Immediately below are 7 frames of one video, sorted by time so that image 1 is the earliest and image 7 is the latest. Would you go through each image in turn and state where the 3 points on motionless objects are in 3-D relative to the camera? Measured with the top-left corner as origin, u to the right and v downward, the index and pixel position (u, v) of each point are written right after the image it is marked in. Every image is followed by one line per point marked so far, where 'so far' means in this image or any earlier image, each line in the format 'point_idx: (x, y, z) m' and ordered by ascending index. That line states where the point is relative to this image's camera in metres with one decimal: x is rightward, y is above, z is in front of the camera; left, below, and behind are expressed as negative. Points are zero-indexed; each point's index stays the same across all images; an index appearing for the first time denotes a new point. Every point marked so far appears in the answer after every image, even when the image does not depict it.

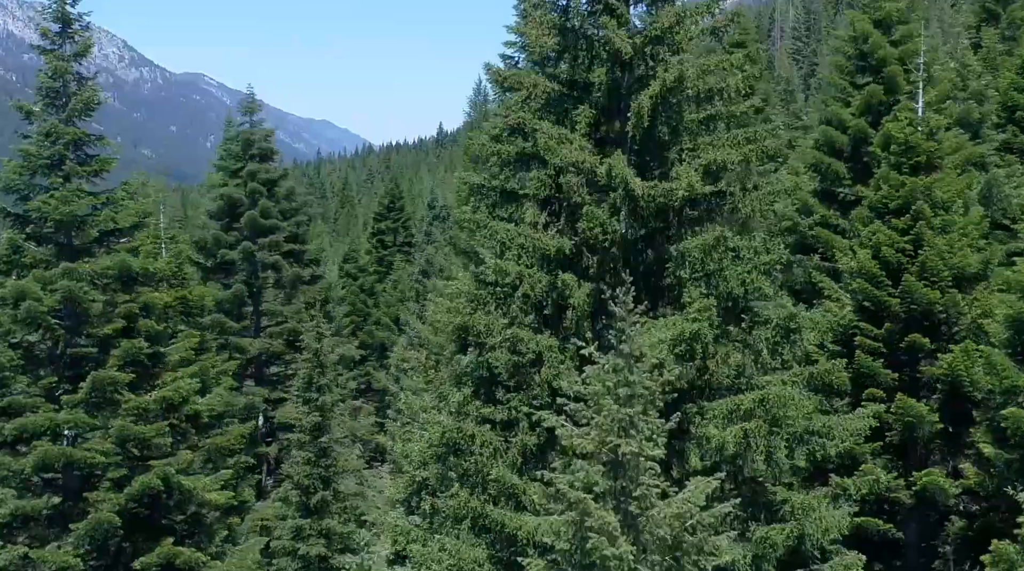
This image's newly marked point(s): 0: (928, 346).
0: (+6.5, -0.9, +18.4) m
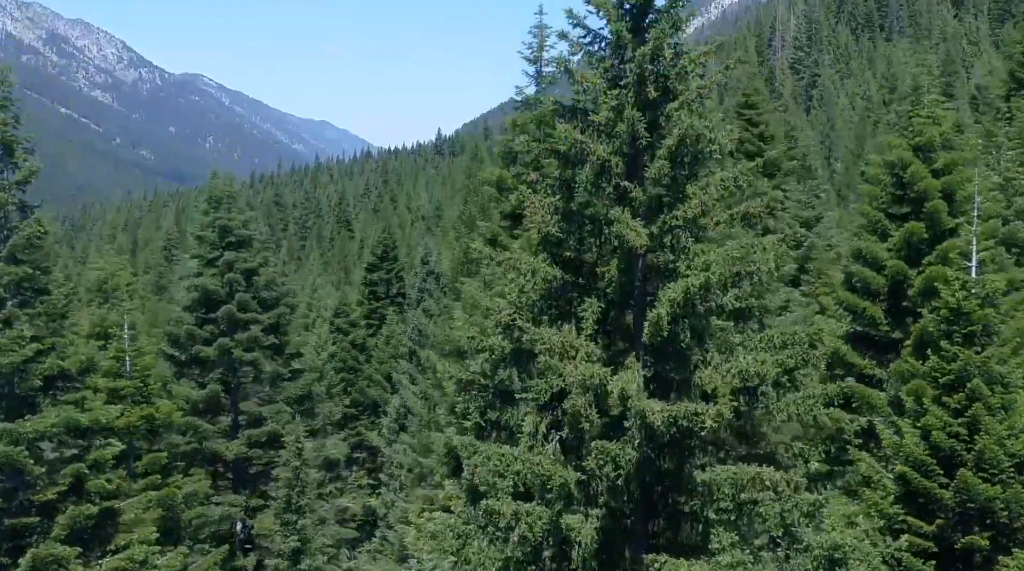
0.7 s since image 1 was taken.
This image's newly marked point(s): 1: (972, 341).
0: (+6.4, -3.6, +16.0) m
1: (+6.6, -0.8, +16.9) m
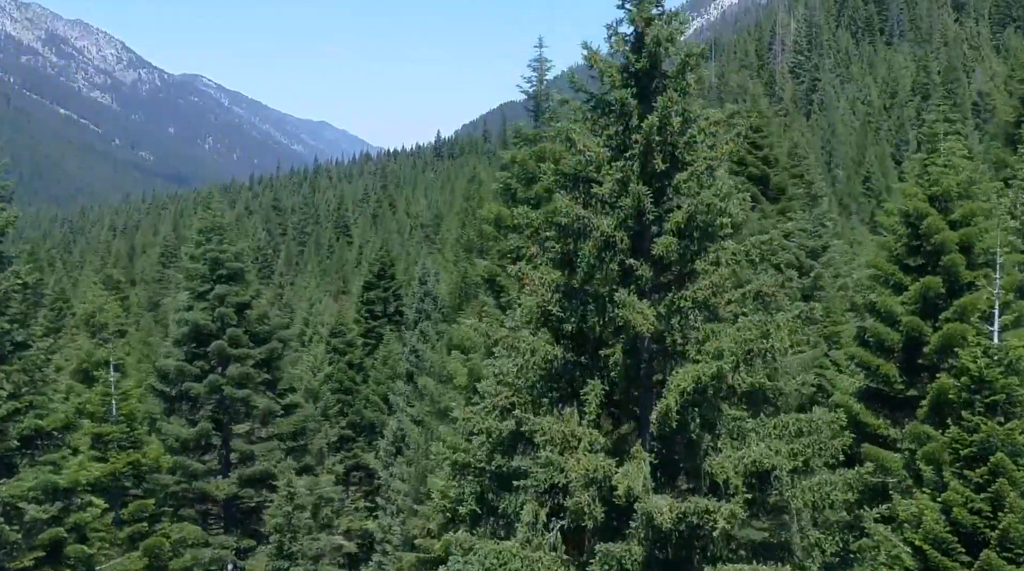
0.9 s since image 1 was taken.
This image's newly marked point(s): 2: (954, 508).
0: (+6.4, -4.5, +15.1) m
1: (+6.6, -1.7, +16.0) m
2: (+5.9, -3.0, +15.6) m
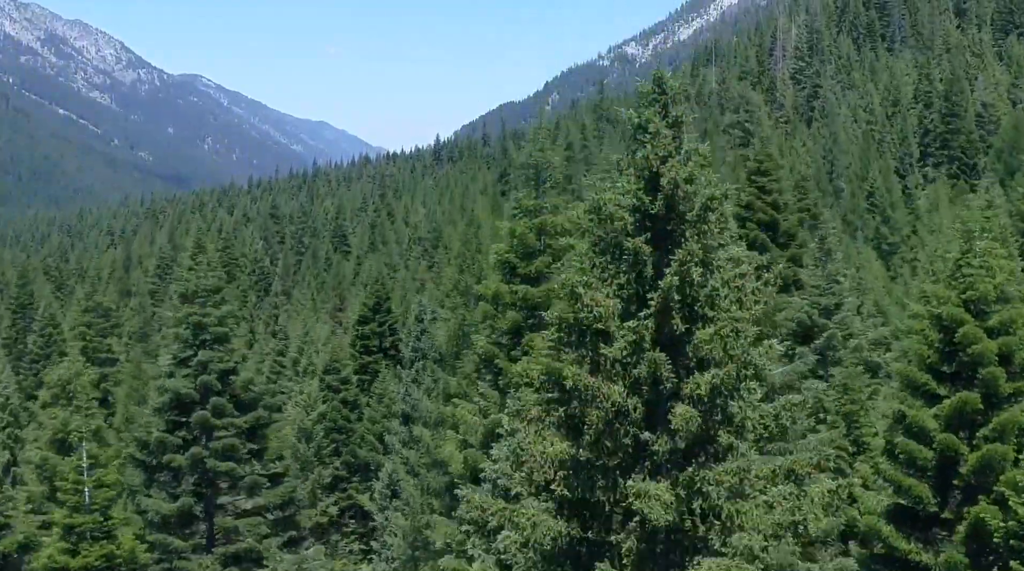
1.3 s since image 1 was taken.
0: (+6.4, -6.1, +13.6) m
1: (+6.5, -3.3, +14.5) m
2: (+5.8, -4.7, +14.1) m
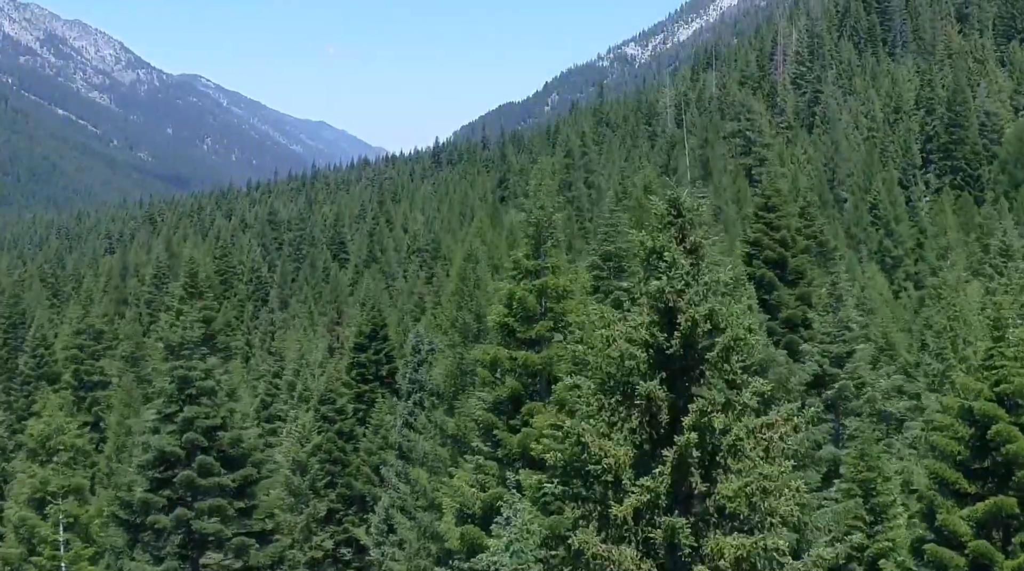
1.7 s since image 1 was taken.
0: (+6.4, -7.4, +12.4) m
1: (+6.5, -4.6, +13.2) m
2: (+5.8, -5.9, +12.9) m
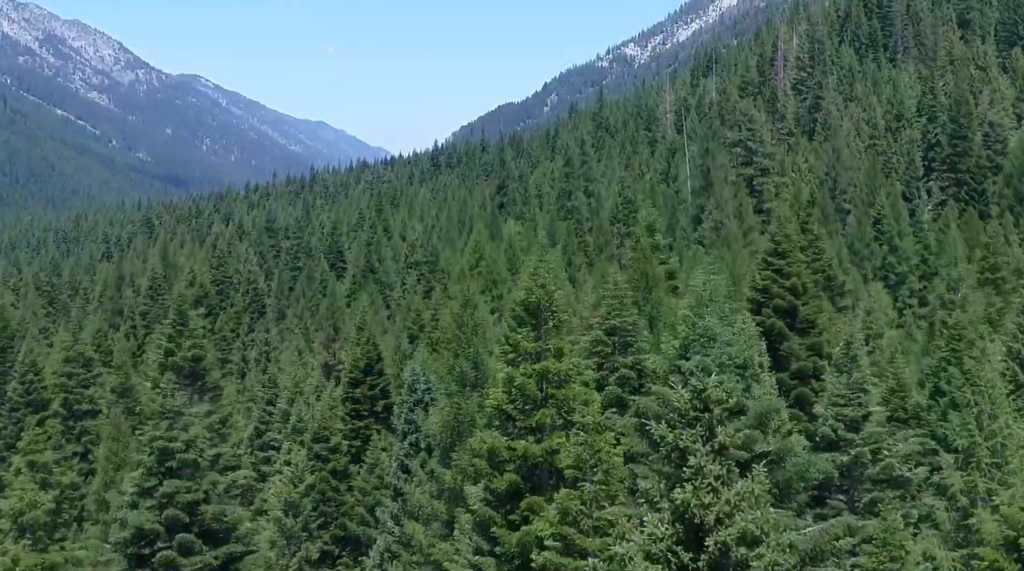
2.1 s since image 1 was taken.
0: (+6.4, -8.9, +10.9) m
1: (+6.5, -6.1, +11.7) m
2: (+5.8, -7.4, +11.4) m
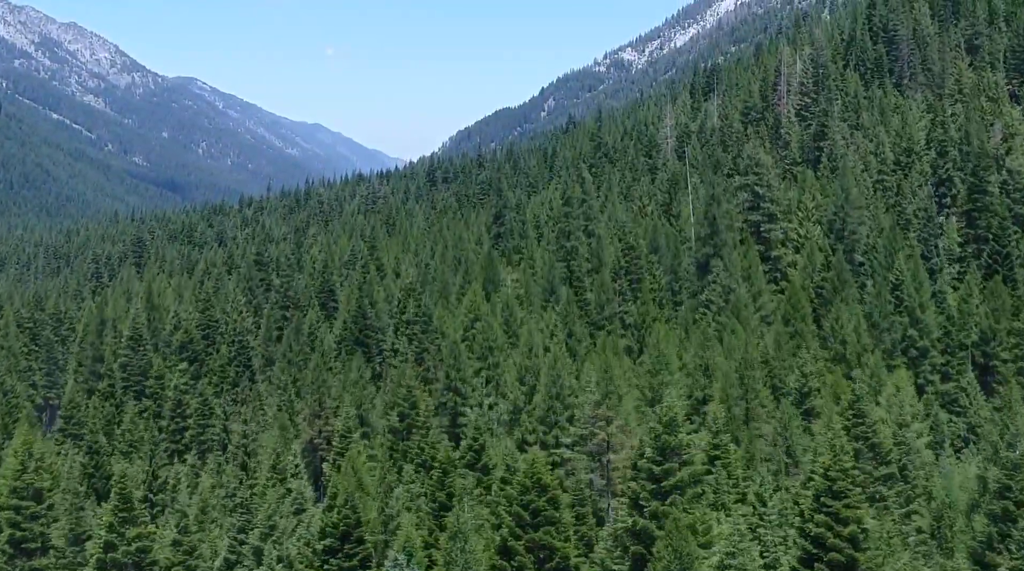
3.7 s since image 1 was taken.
0: (+6.3, -15.1, +4.3) m
1: (+6.5, -12.3, +5.2) m
2: (+5.8, -13.6, +4.8) m
